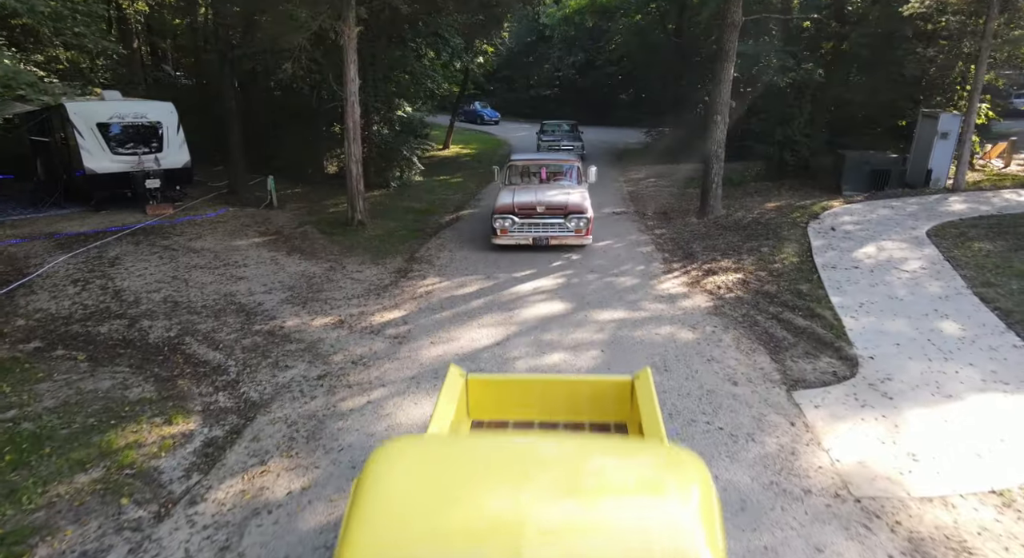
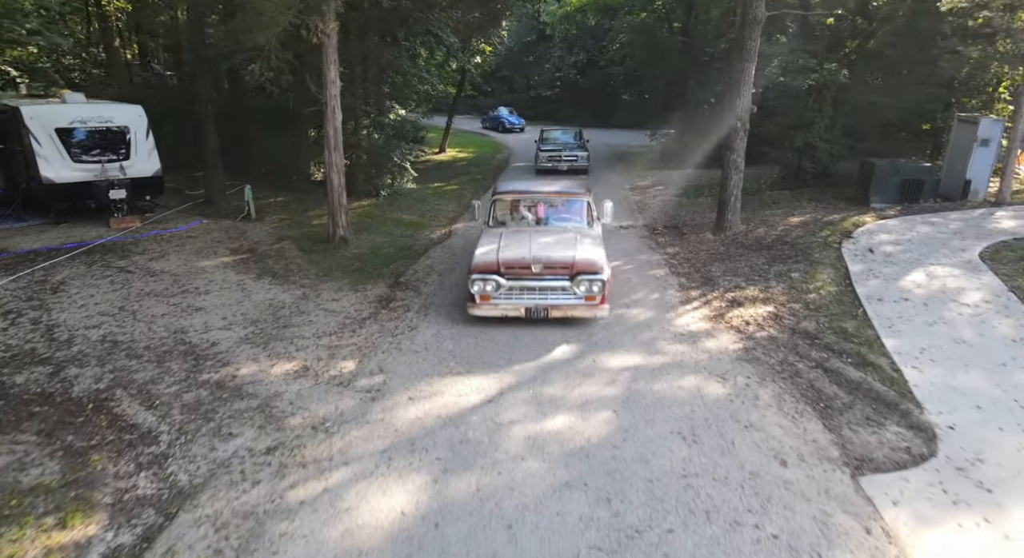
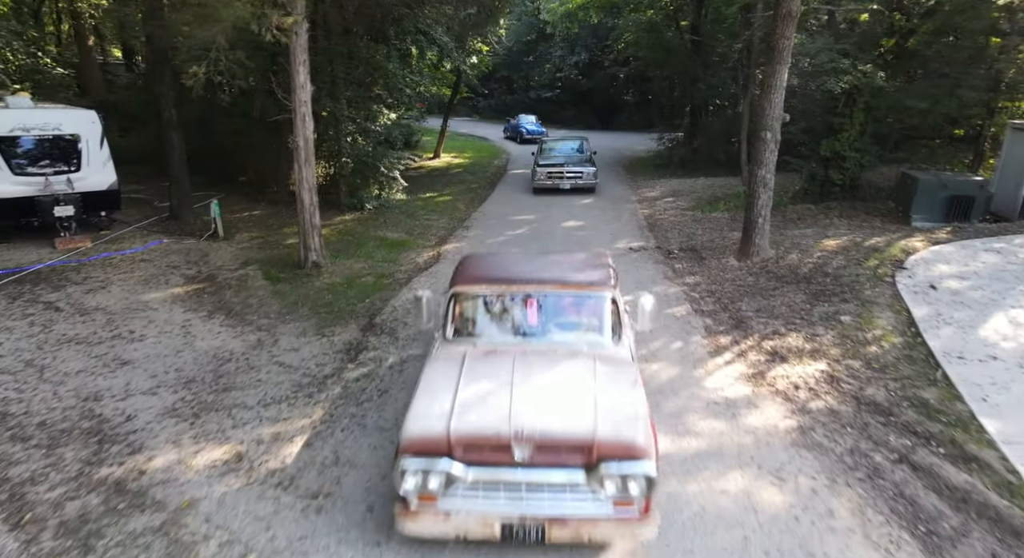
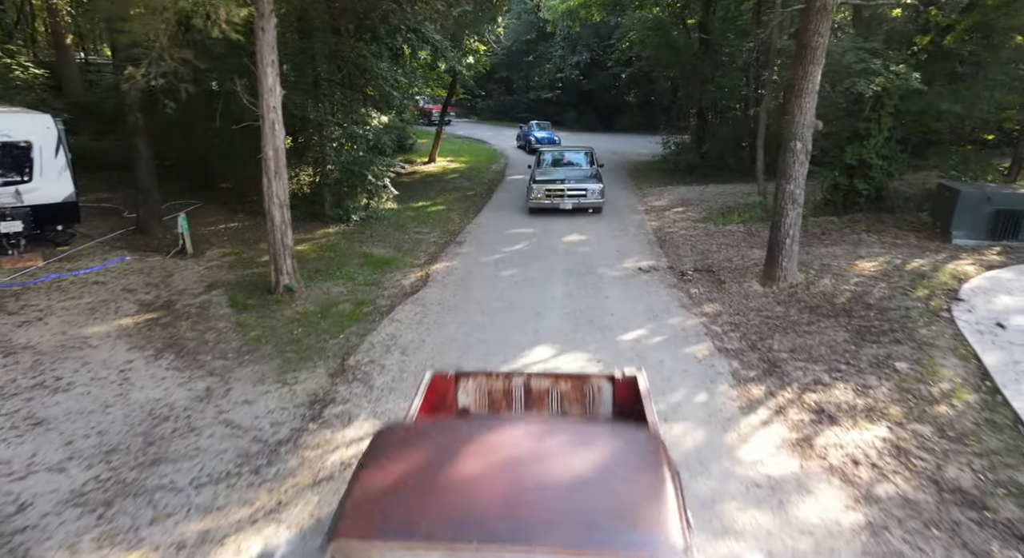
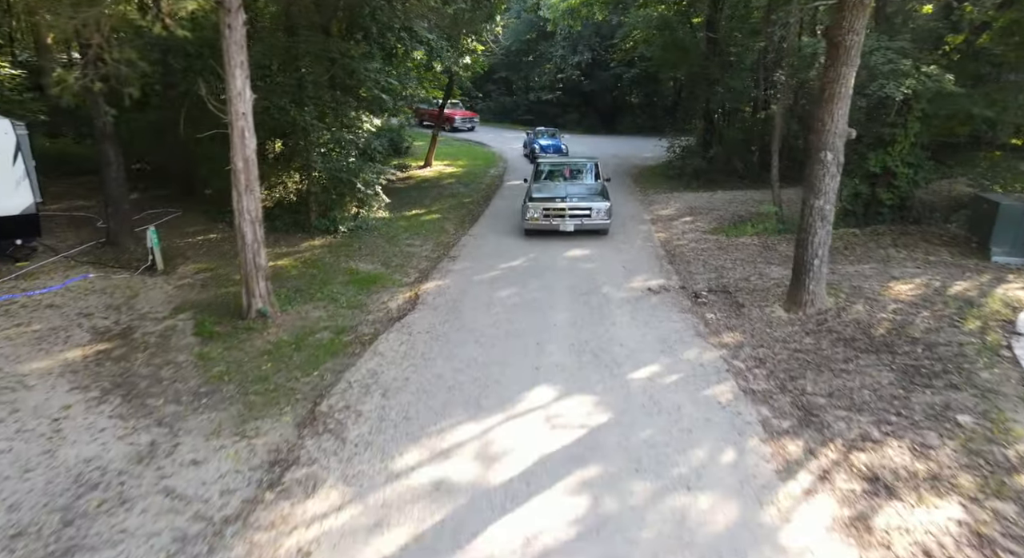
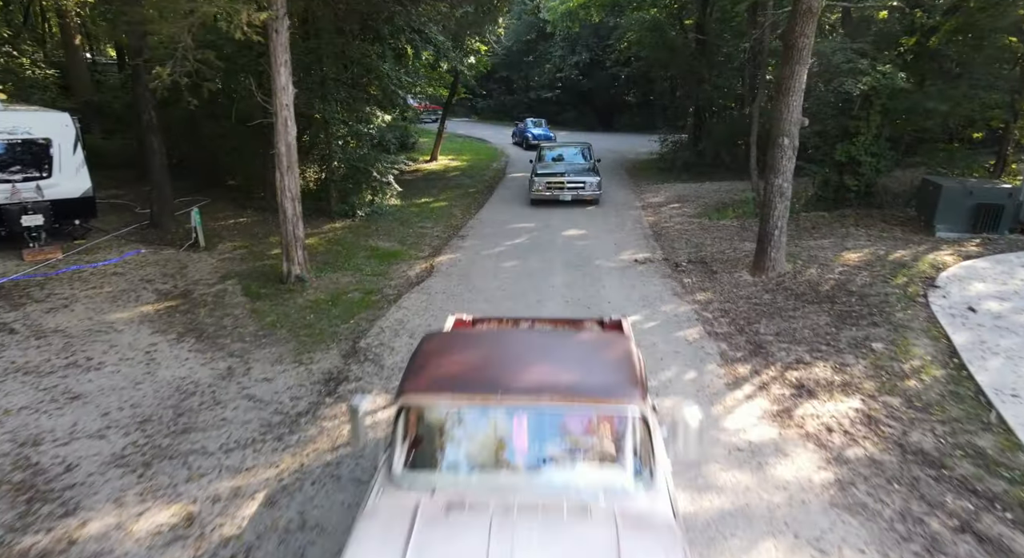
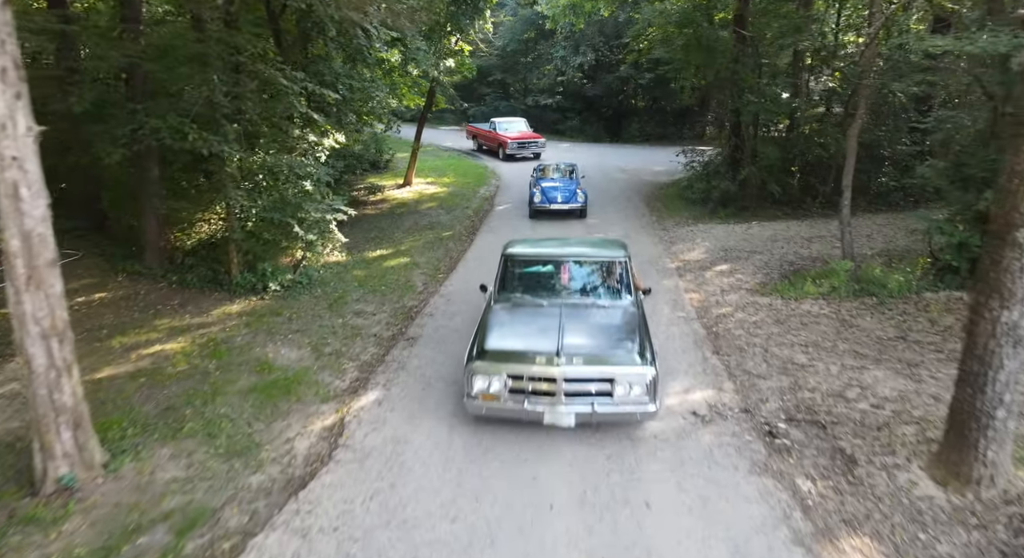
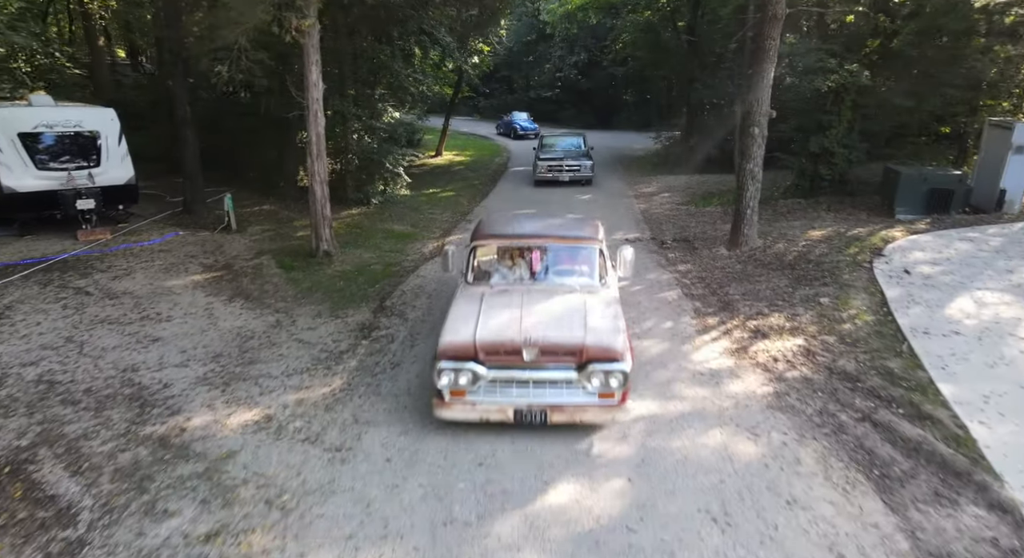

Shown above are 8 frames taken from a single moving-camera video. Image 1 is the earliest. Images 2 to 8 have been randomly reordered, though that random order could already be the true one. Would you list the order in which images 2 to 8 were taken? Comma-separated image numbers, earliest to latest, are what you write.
2, 8, 3, 6, 4, 5, 7
